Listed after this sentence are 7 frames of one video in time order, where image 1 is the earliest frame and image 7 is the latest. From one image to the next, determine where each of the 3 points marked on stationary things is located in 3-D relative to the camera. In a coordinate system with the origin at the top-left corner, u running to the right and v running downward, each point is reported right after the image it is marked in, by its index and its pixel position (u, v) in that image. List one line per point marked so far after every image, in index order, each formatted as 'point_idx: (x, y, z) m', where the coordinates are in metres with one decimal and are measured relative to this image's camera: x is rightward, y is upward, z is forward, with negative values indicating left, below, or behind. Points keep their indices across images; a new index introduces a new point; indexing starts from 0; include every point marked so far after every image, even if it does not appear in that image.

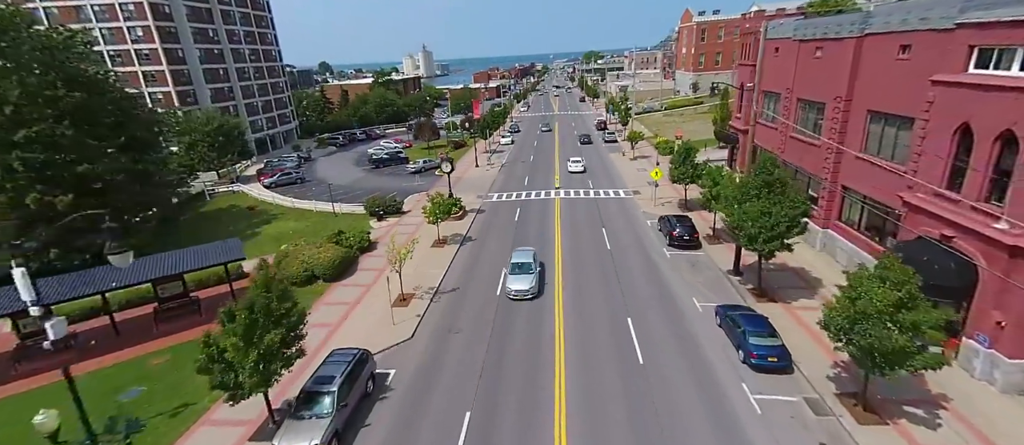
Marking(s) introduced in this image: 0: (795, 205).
0: (+9.8, +0.6, +16.0) m
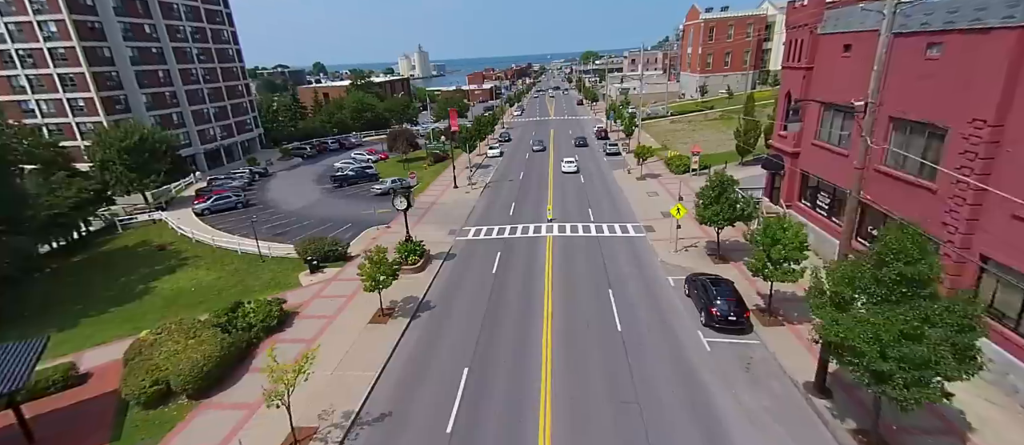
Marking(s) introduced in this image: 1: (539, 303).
0: (+8.7, -1.9, +9.0) m
1: (+1.1, -3.4, +19.5) m
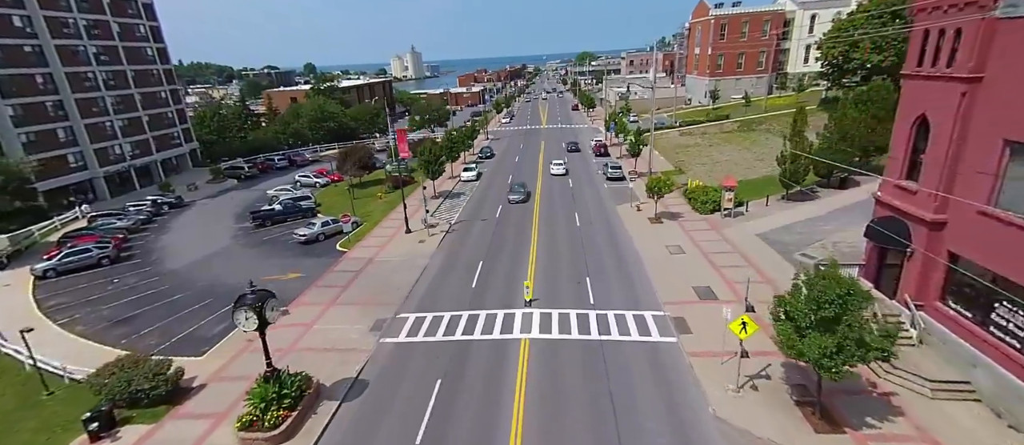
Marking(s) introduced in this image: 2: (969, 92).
0: (+7.2, -5.3, -0.6) m
1: (-0.5, -6.8, +9.8) m
2: (+12.4, +3.6, +12.5) m
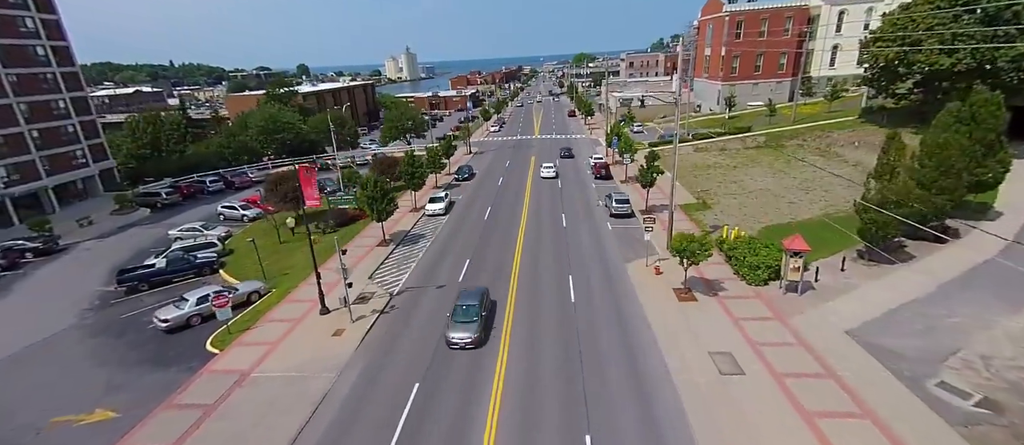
0: (+5.8, -8.5, -9.5) m
1: (-1.9, -10.0, +0.8) m
2: (+10.9, +0.4, +3.6) m
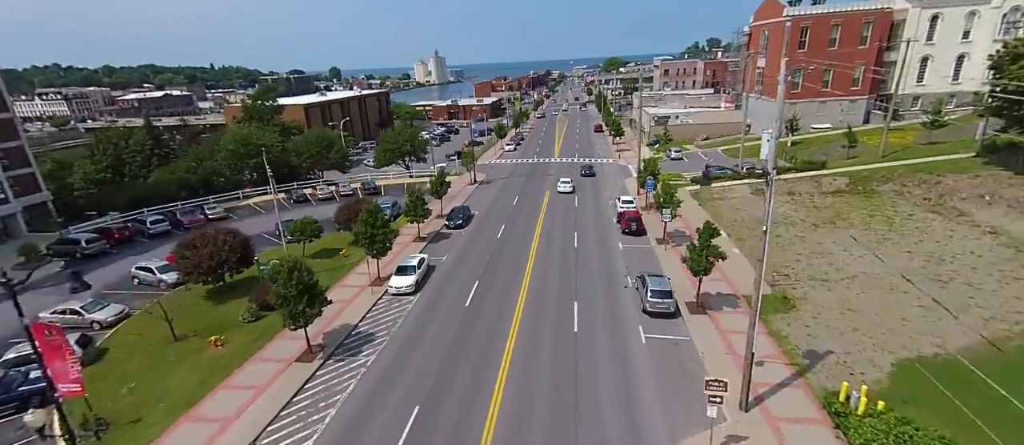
0: (+2.7, -12.7, -19.0) m
1: (-4.4, -14.1, -8.2) m
2: (+8.9, -4.1, -6.1) m
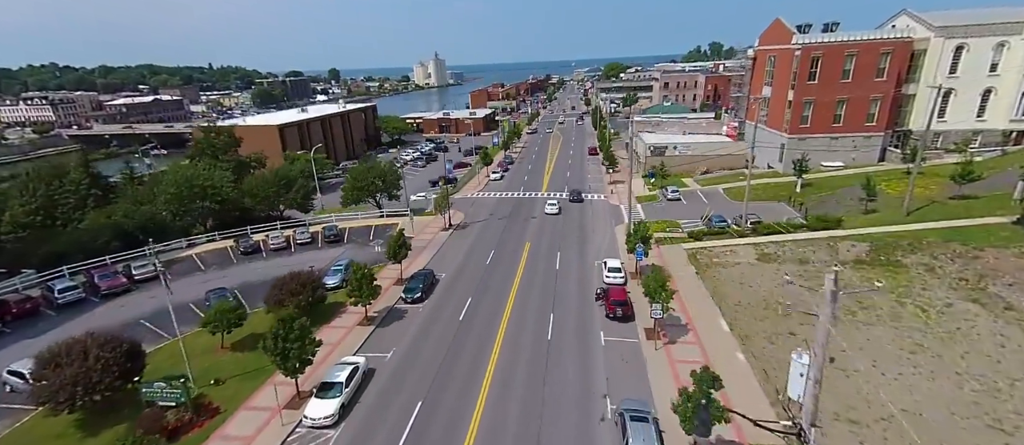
0: (+0.5, -17.3, -24.1) m
1: (-6.7, -18.7, -13.3) m
2: (+6.7, -8.8, -11.1) m
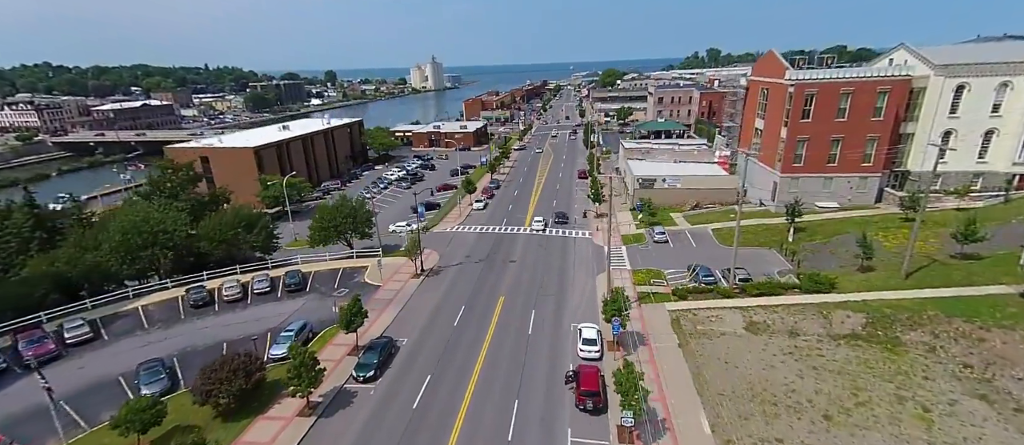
0: (-1.5, -21.2, -26.8) m
1: (-8.7, -22.6, -16.1) m
2: (+4.7, -12.8, -13.8) m
